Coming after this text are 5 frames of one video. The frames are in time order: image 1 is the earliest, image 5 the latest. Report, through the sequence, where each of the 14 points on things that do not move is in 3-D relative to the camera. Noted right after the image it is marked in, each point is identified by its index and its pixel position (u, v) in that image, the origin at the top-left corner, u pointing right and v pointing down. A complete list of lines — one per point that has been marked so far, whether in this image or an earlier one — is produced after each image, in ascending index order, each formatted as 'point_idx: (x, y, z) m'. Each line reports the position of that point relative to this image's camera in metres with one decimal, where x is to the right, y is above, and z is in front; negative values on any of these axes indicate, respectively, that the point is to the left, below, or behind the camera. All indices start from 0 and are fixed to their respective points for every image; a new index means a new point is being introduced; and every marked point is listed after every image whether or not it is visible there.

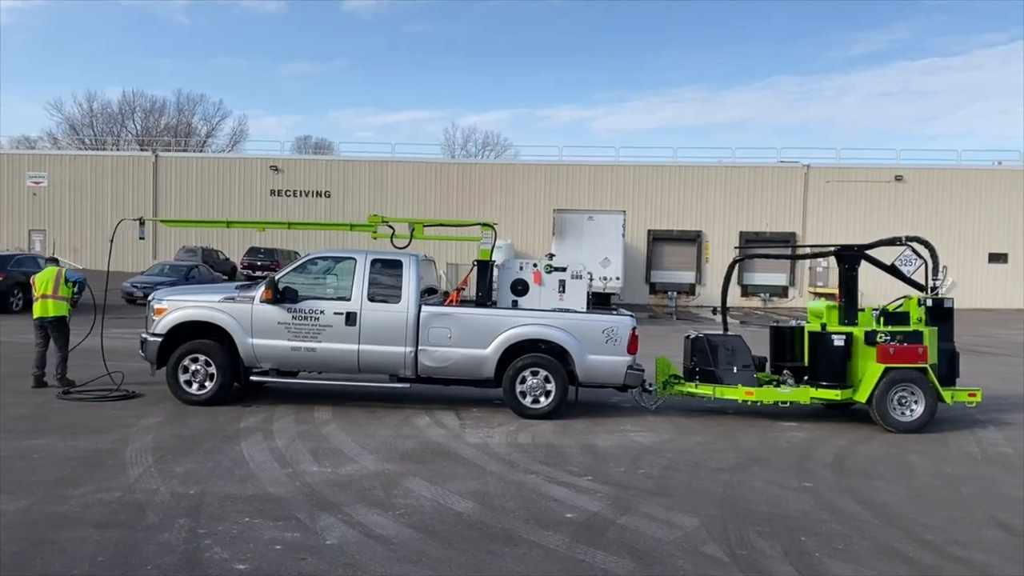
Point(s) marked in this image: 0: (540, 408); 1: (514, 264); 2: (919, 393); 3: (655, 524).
0: (+0.4, -1.5, +10.4) m
1: (0.0, +0.3, +11.2) m
2: (+5.2, -1.3, +10.4) m
3: (+1.1, -1.8, +6.0) m
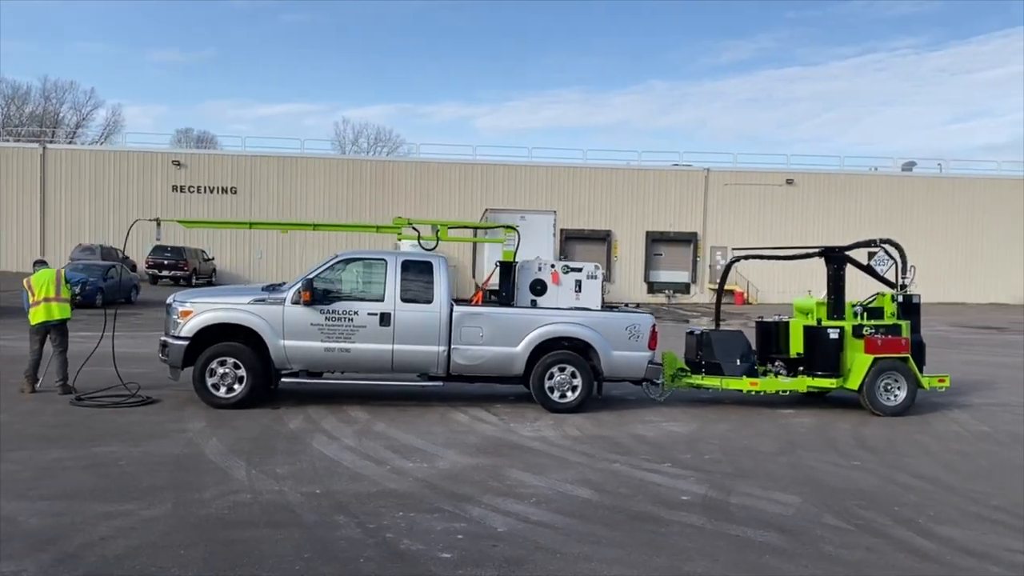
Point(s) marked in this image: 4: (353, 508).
0: (+0.8, -1.5, +10.9) m
1: (+0.3, +0.3, +11.6) m
2: (+5.6, -1.3, +11.6) m
3: (+2.1, -1.8, +6.7) m
4: (-1.2, -1.7, +6.1) m
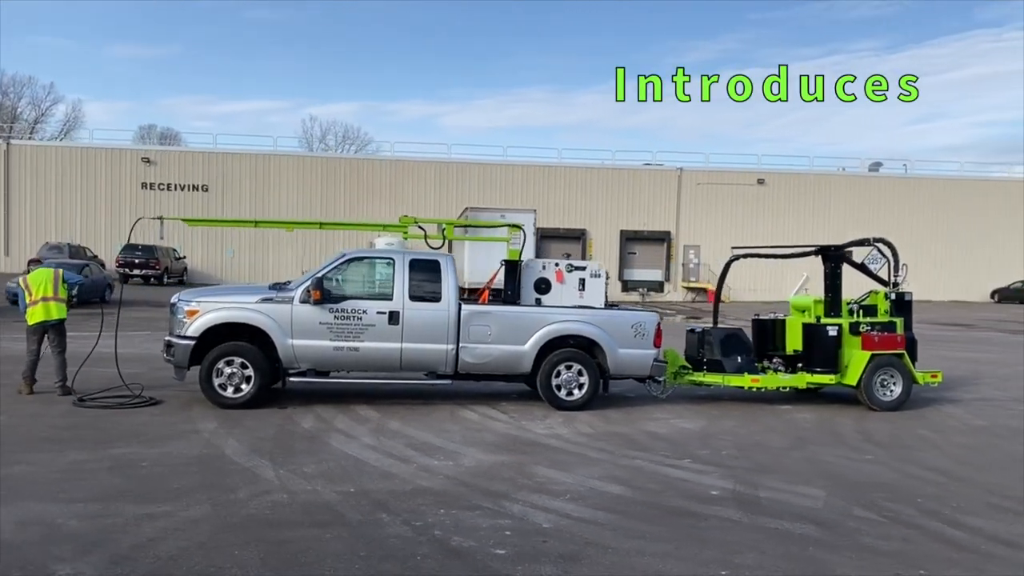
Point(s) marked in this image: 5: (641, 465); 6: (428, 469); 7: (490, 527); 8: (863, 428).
0: (+0.9, -1.5, +11.0) m
1: (+0.4, +0.4, +11.7) m
2: (+5.6, -1.3, +11.9) m
3: (+2.4, -1.7, +6.8) m
4: (-0.9, -1.6, +6.1) m
5: (+1.2, -1.7, +7.8) m
6: (-0.8, -1.6, +7.4) m
7: (-0.1, -1.7, +5.7) m
8: (+4.4, -1.8, +10.2) m
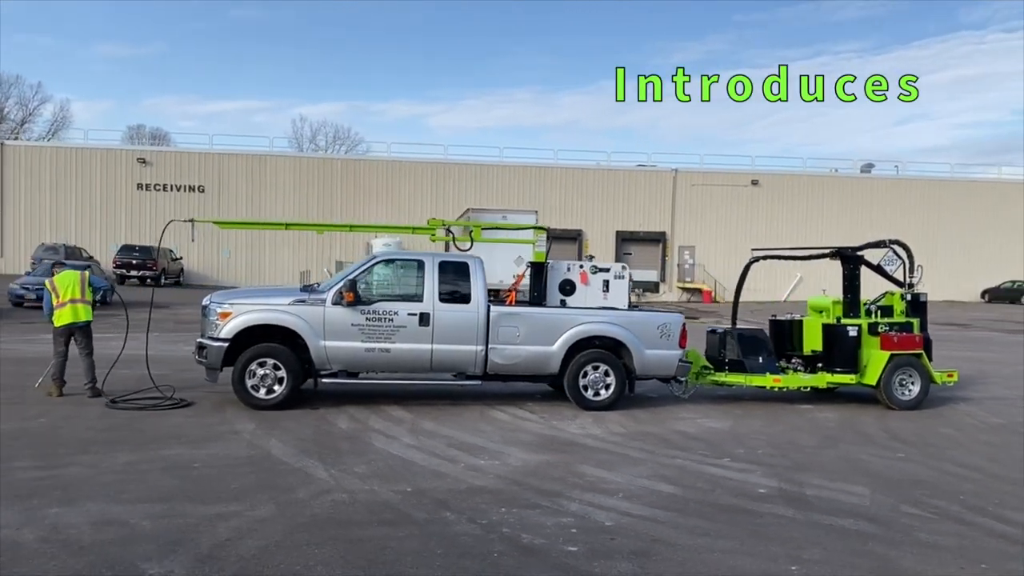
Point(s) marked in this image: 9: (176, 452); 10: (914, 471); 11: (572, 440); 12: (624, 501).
0: (+1.2, -1.5, +11.1) m
1: (+0.7, +0.3, +11.8) m
2: (+6.0, -1.3, +12.1) m
3: (+2.8, -1.8, +7.0) m
4: (-0.4, -1.7, +6.2) m
5: (+1.7, -1.7, +7.9) m
6: (-0.3, -1.7, +7.5) m
7: (+0.3, -1.7, +5.8) m
8: (+4.8, -1.8, +10.4) m
9: (-3.2, -1.6, +7.8) m
10: (+3.9, -1.8, +7.9) m
11: (+0.7, -1.7, +9.1) m
12: (+0.9, -1.7, +6.5) m
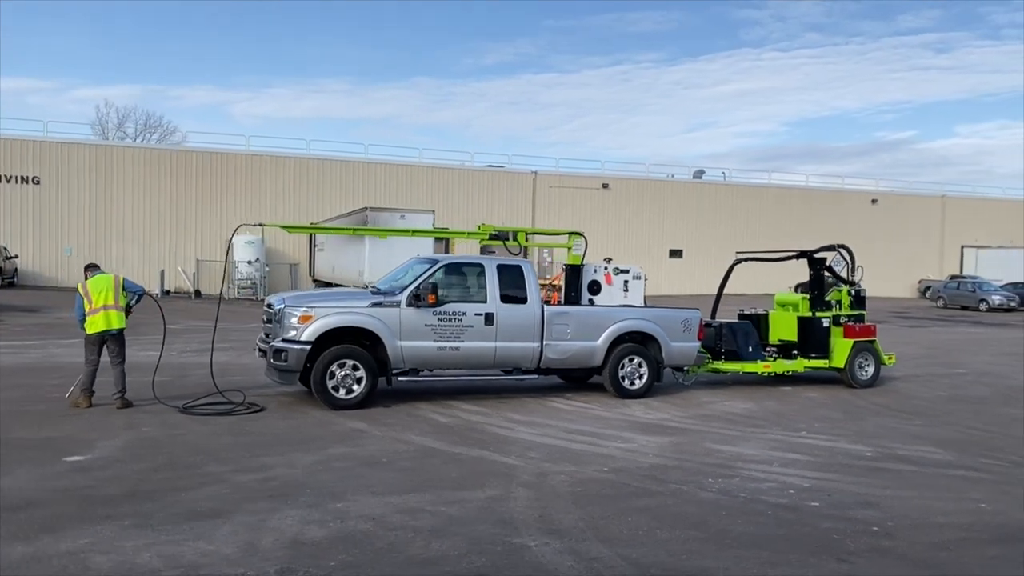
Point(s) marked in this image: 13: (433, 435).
0: (+1.9, -1.5, +12.3) m
1: (+1.2, +0.3, +12.9) m
2: (+6.3, -1.2, +14.3) m
3: (+4.4, -1.8, +8.7) m
4: (+1.4, -1.7, +7.2) m
5: (+3.0, -1.7, +9.3) m
6: (+1.2, -1.7, +8.5) m
7: (+2.2, -1.7, +7.0) m
8: (+5.6, -1.8, +12.5) m
9: (-1.7, -1.6, +8.1) m
10: (+5.2, -1.8, +9.8) m
11: (+1.8, -1.7, +10.2) m
12: (+2.6, -1.7, +7.8) m
13: (-0.9, -1.6, +9.0) m
